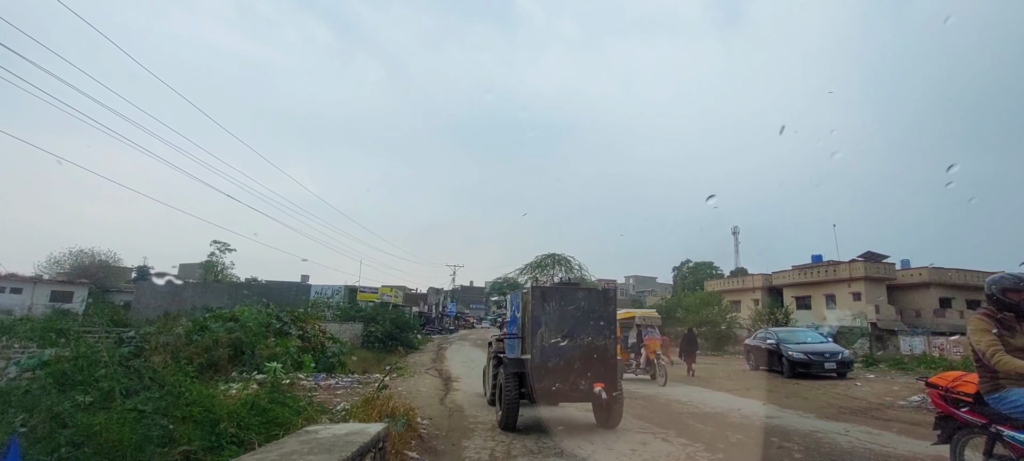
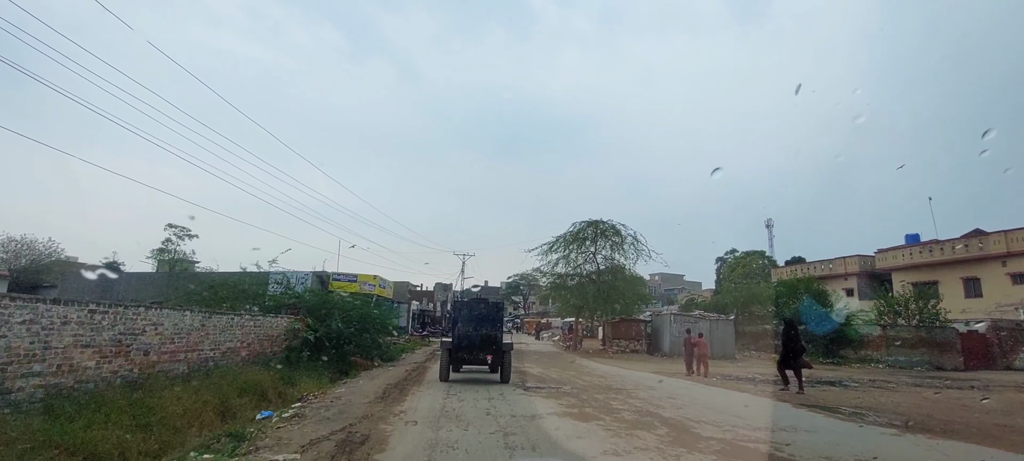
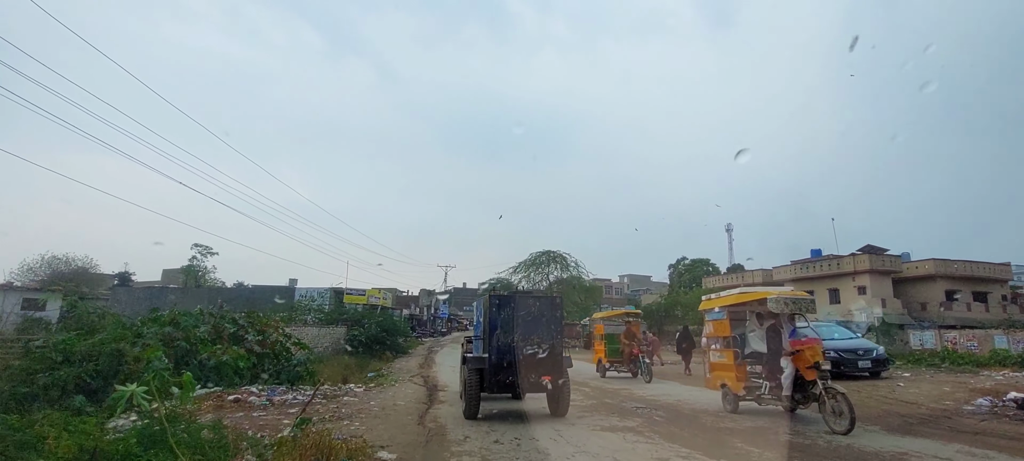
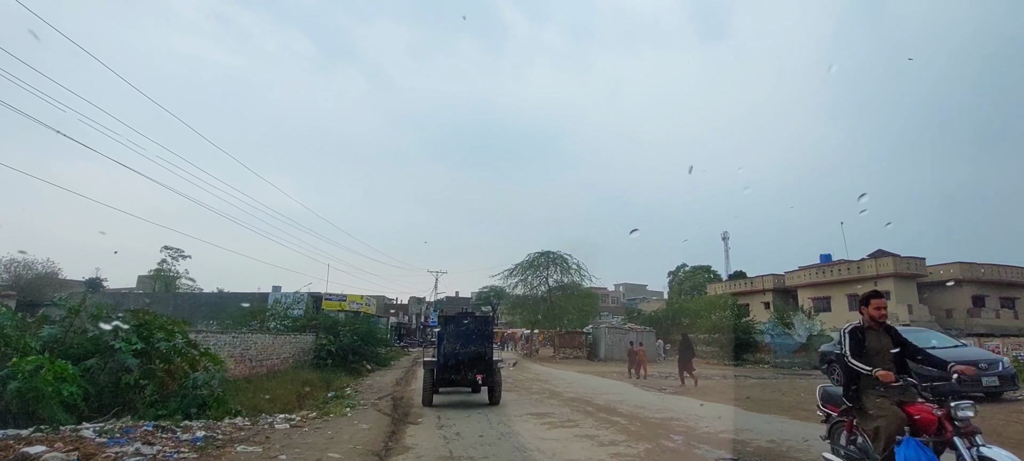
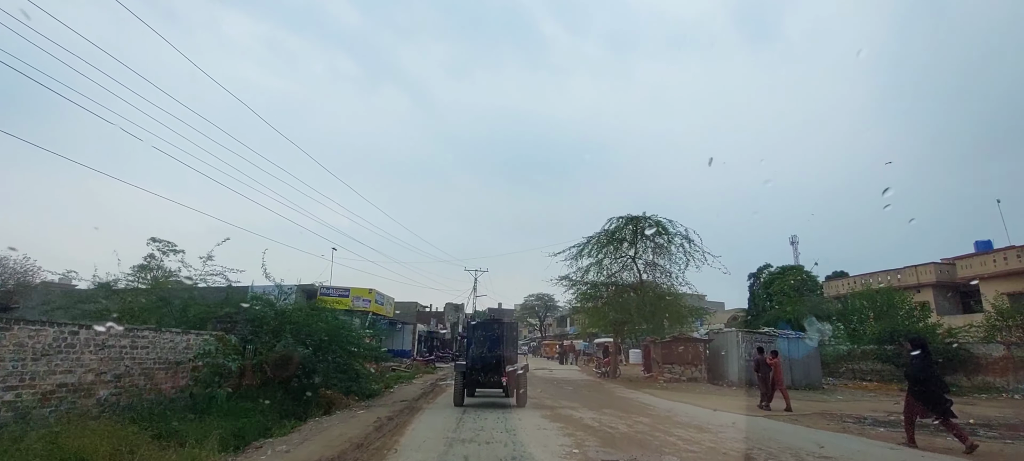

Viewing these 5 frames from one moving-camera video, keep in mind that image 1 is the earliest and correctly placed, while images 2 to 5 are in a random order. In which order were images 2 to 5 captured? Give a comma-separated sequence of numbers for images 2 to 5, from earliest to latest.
3, 4, 2, 5
